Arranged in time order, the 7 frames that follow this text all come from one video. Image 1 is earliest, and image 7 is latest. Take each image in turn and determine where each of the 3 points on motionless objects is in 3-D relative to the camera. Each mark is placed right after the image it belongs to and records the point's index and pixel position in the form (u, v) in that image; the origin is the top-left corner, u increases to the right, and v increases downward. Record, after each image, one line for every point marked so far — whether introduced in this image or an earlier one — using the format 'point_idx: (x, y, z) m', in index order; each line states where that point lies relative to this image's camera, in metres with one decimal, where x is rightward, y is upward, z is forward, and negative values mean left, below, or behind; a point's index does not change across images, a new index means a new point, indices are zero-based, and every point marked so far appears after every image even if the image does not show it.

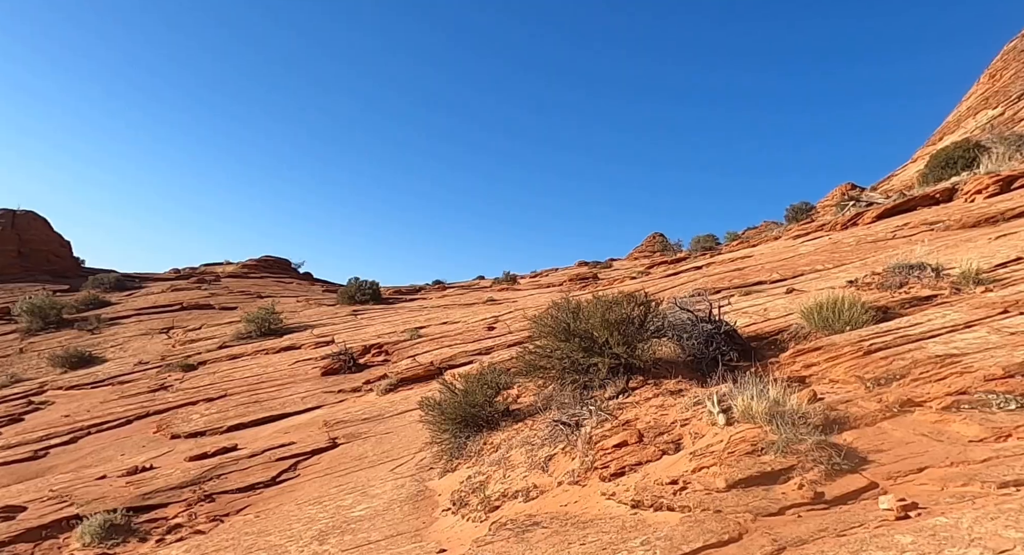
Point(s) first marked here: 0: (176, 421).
0: (-10.3, -4.4, +19.5) m
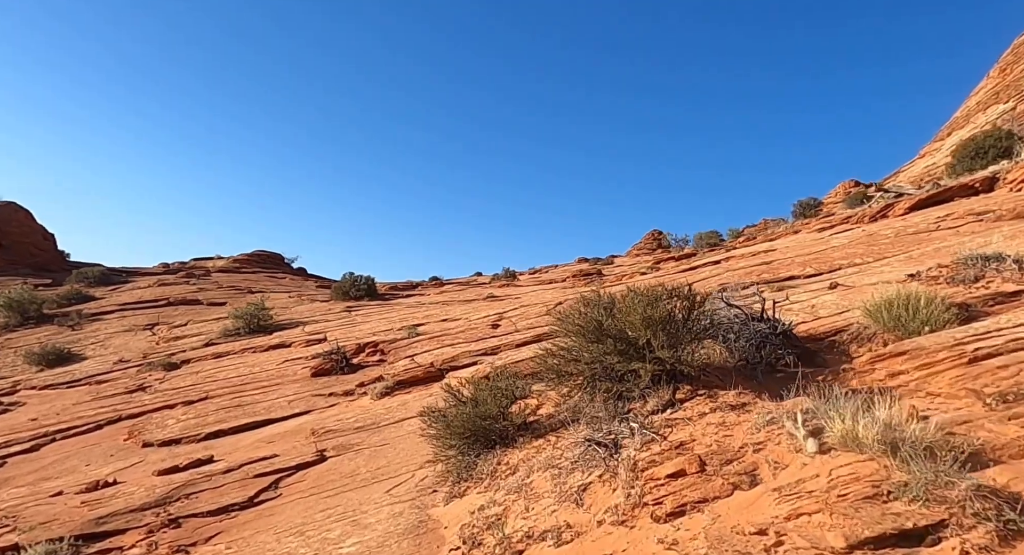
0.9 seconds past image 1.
0: (-10.1, -4.2, +17.7) m
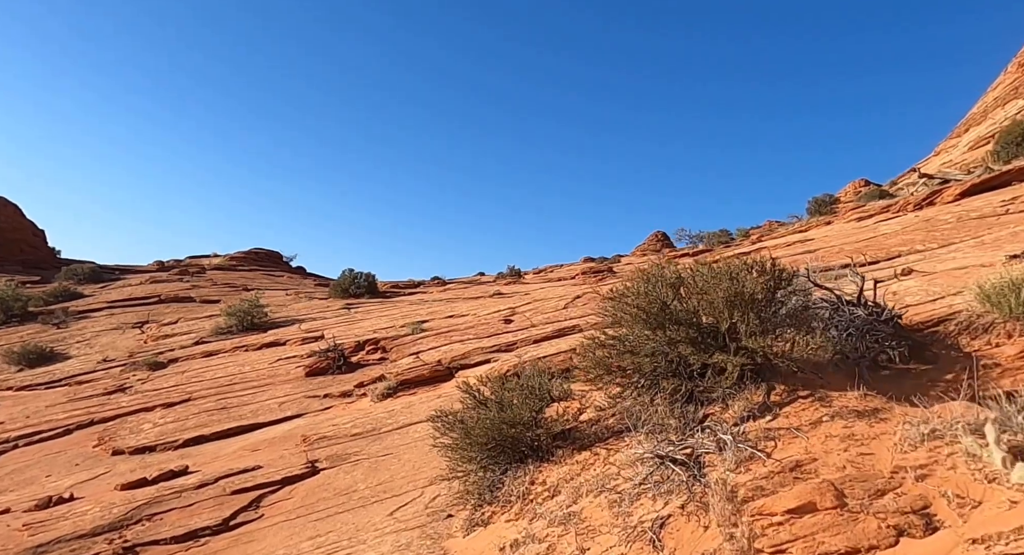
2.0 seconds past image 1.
0: (-9.6, -3.8, +15.8) m
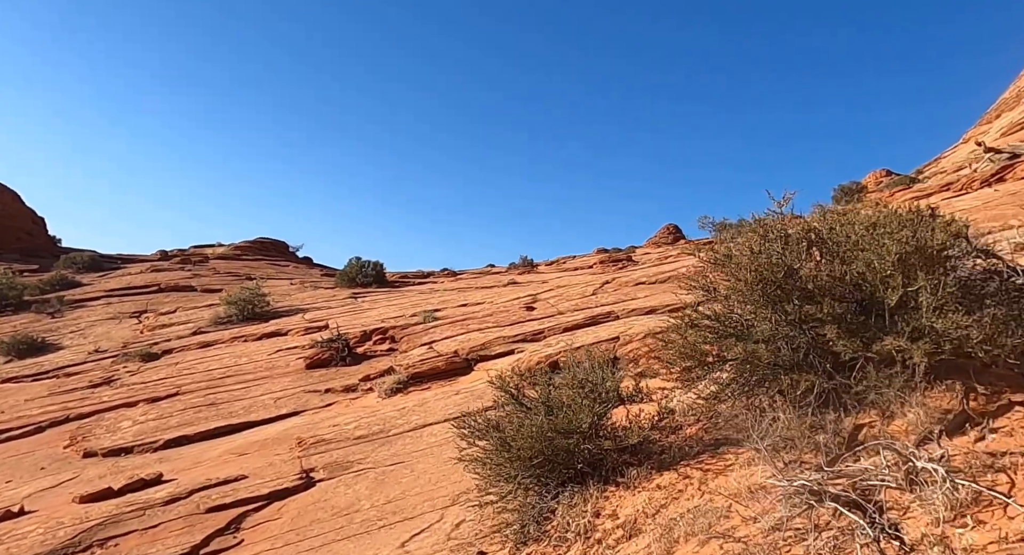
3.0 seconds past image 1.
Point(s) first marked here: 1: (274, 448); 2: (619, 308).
0: (-9.1, -3.4, +13.9) m
1: (-4.2, -3.0, +11.2) m
2: (+2.4, -0.7, +14.7) m
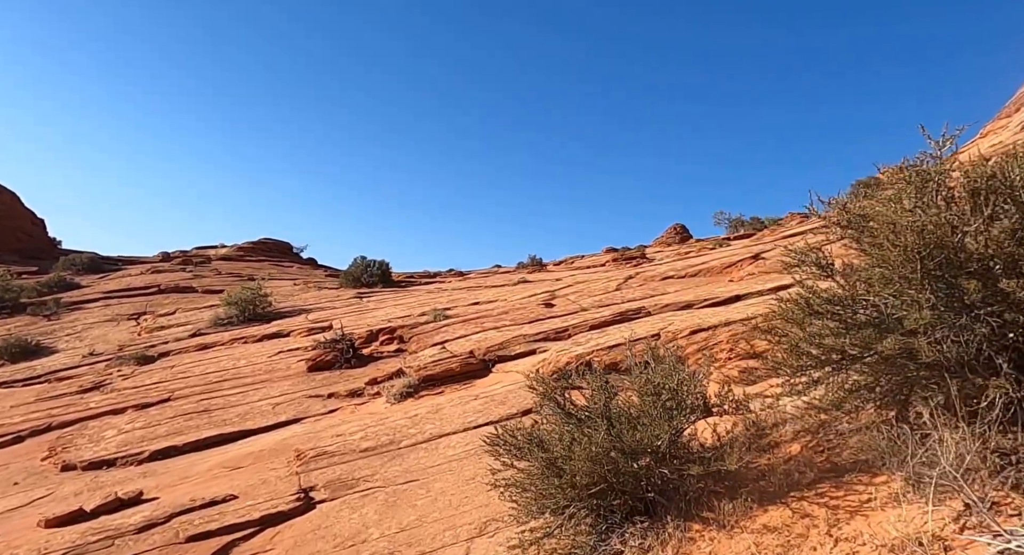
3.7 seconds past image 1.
0: (-8.6, -3.3, +12.7) m
1: (-3.8, -2.8, +9.9) m
2: (+2.9, -0.5, +13.3) m
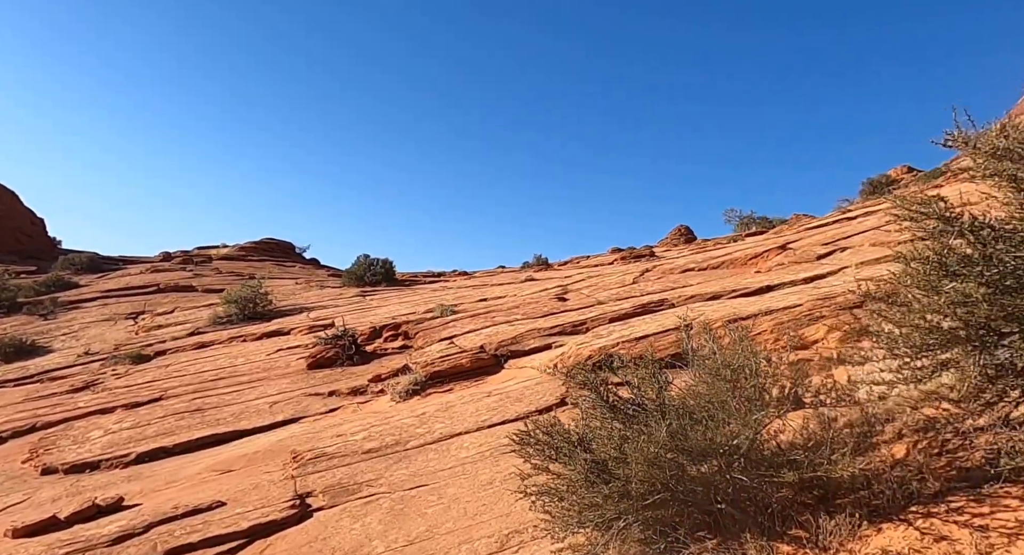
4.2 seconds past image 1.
0: (-8.4, -3.1, +11.9) m
1: (-3.5, -2.6, +9.1) m
2: (+3.1, -0.3, +12.5) m
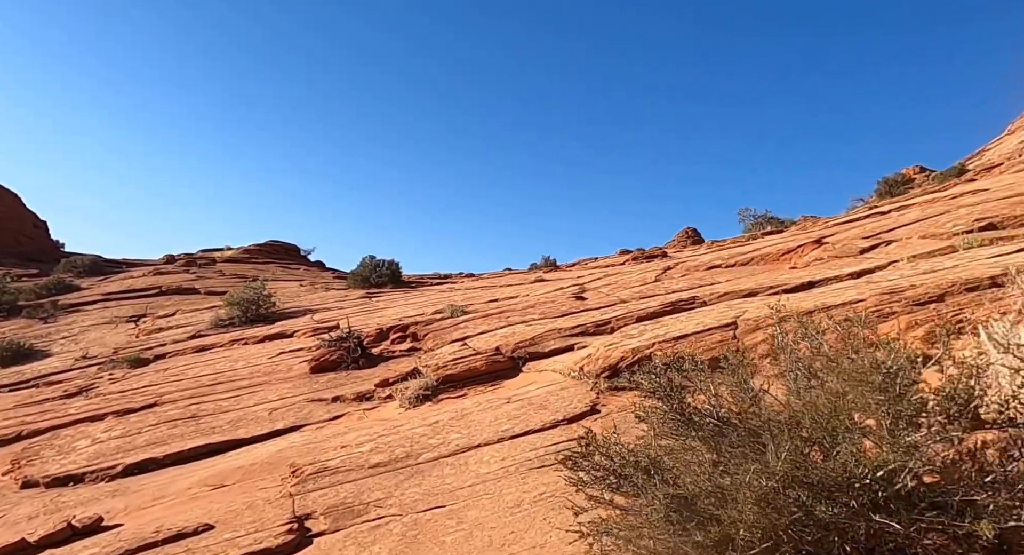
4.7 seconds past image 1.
0: (-8.1, -3.0, +11.0) m
1: (-3.2, -2.6, +8.2) m
2: (+3.4, -0.3, +11.6) m
